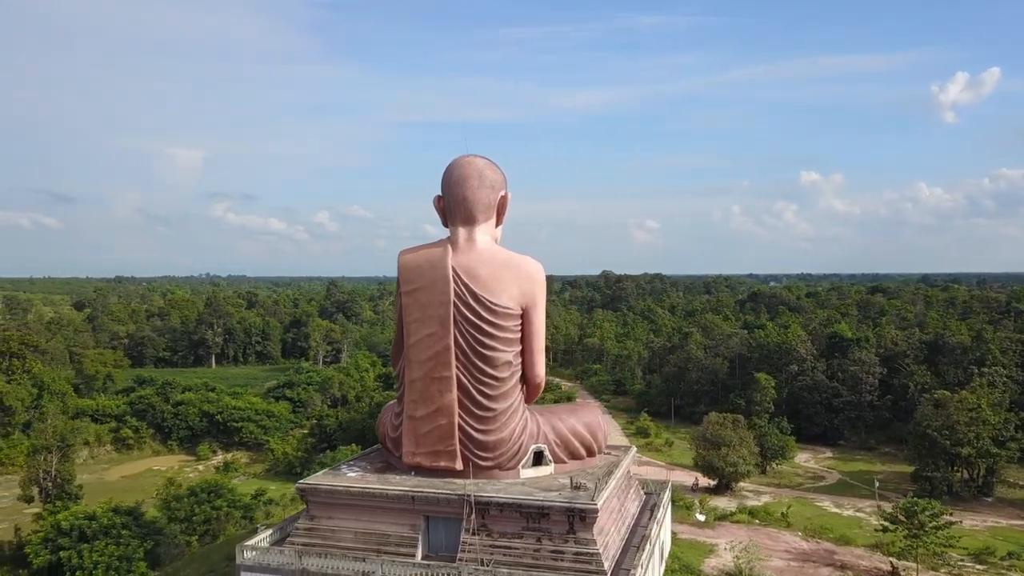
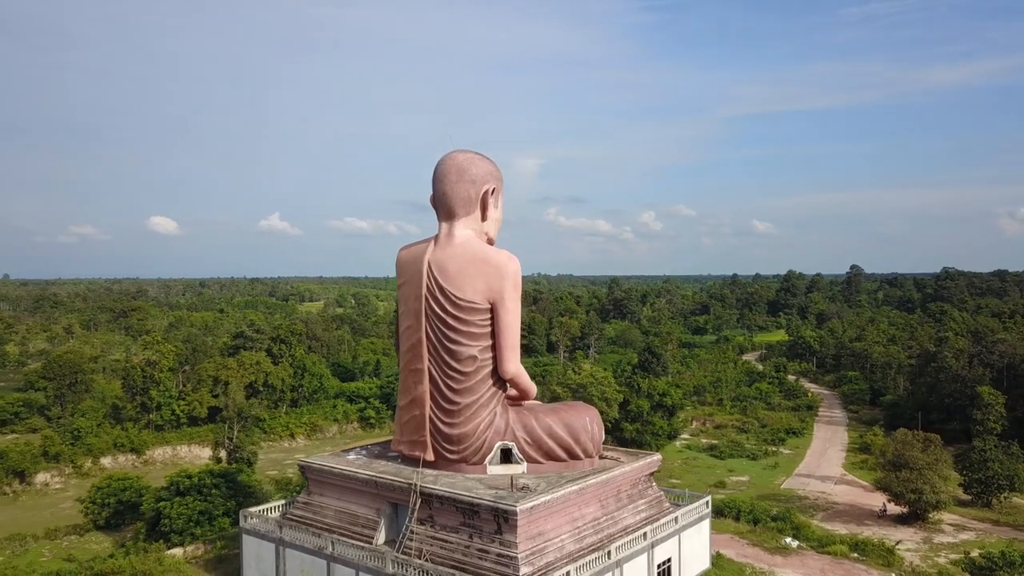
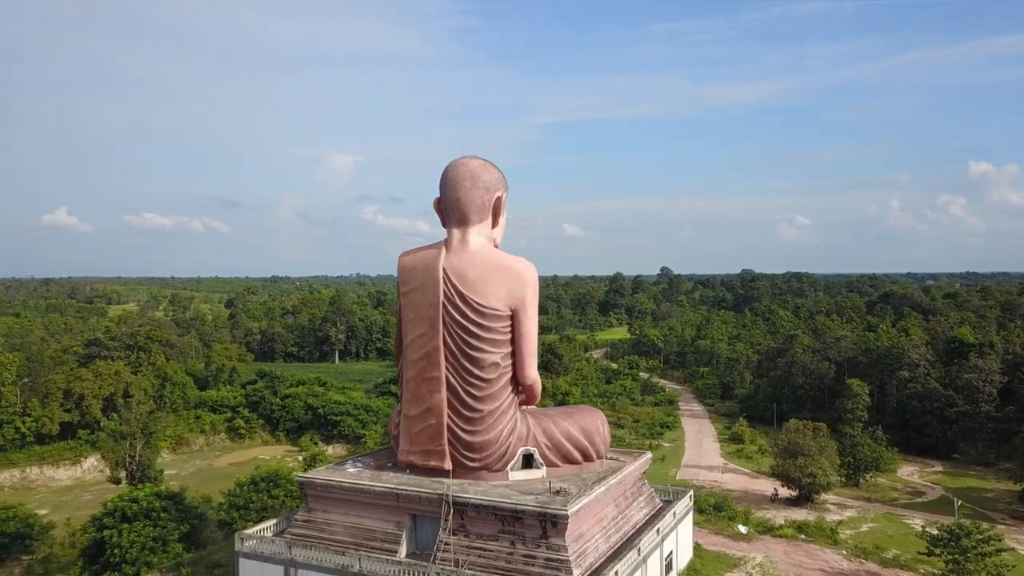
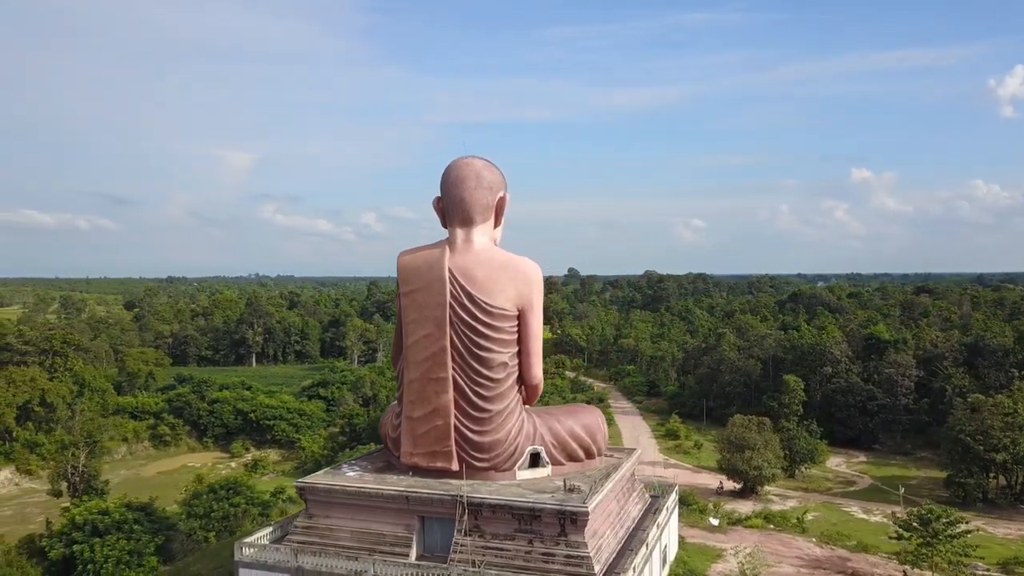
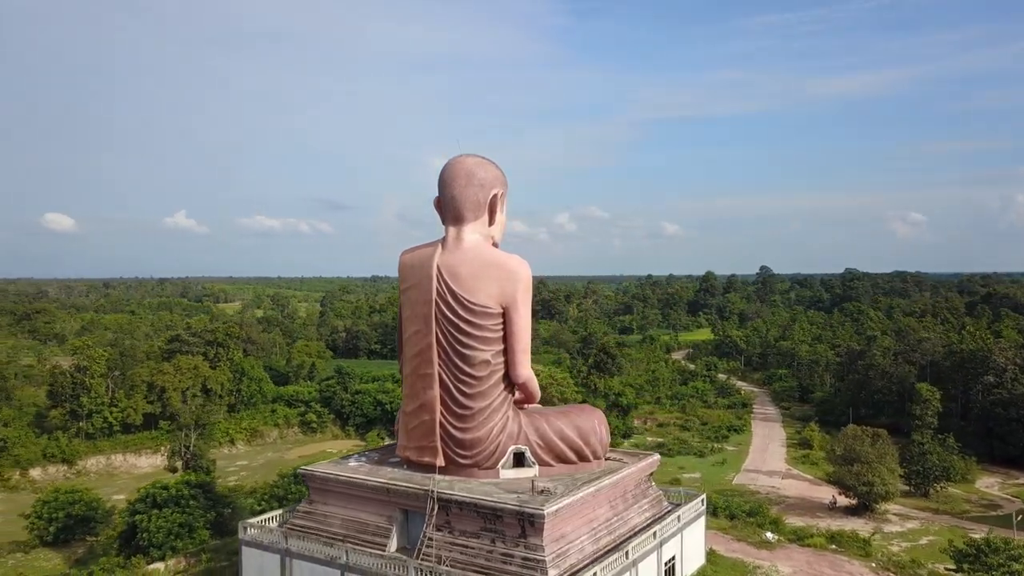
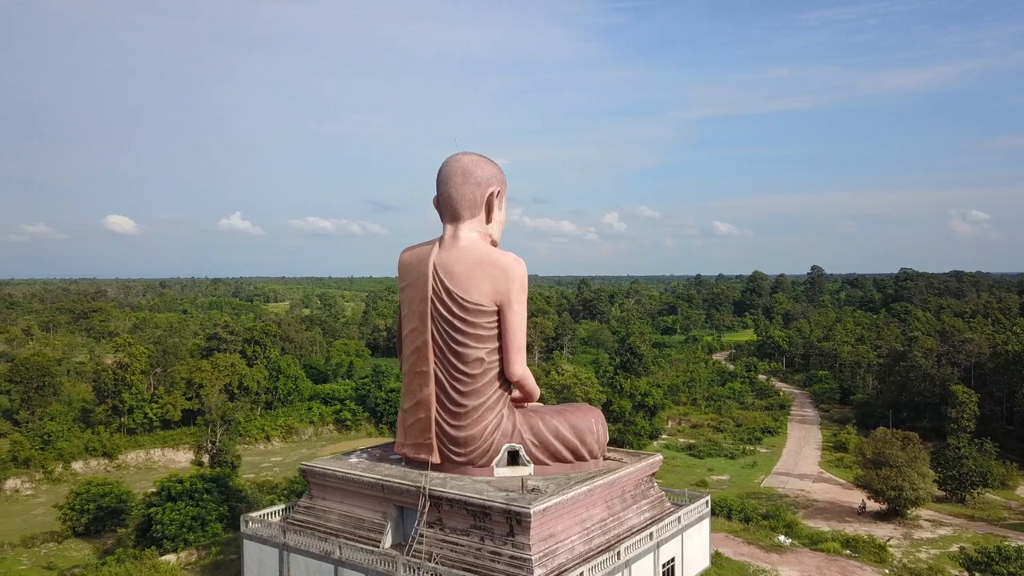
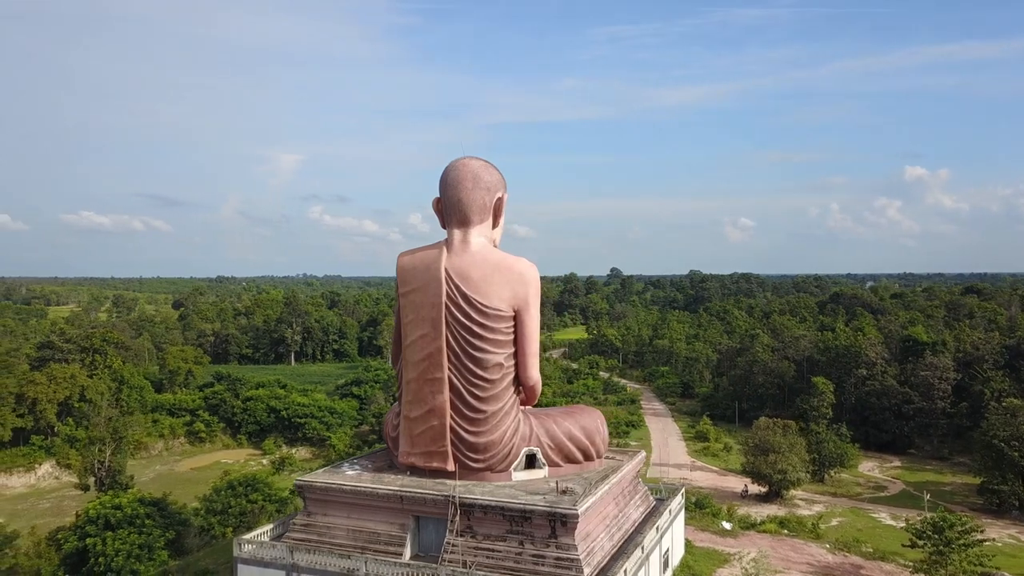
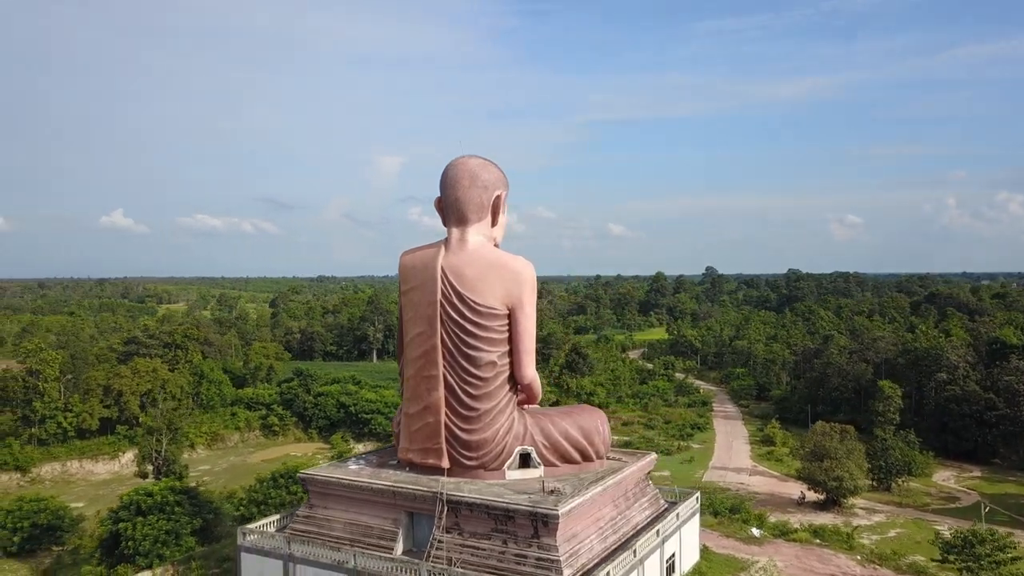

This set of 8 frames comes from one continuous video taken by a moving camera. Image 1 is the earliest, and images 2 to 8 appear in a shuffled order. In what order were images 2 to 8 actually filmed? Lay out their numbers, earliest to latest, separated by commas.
4, 7, 3, 8, 5, 6, 2
